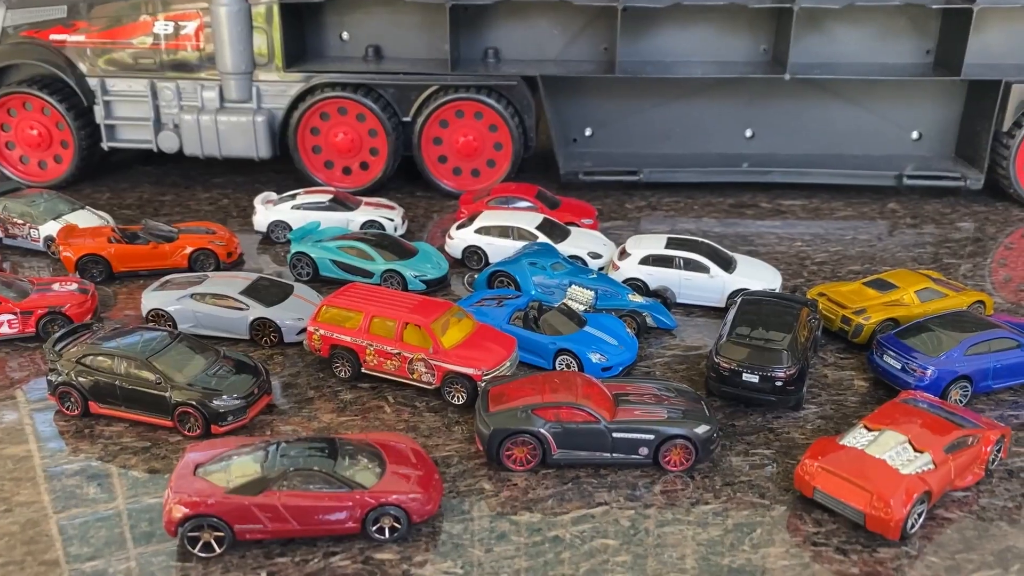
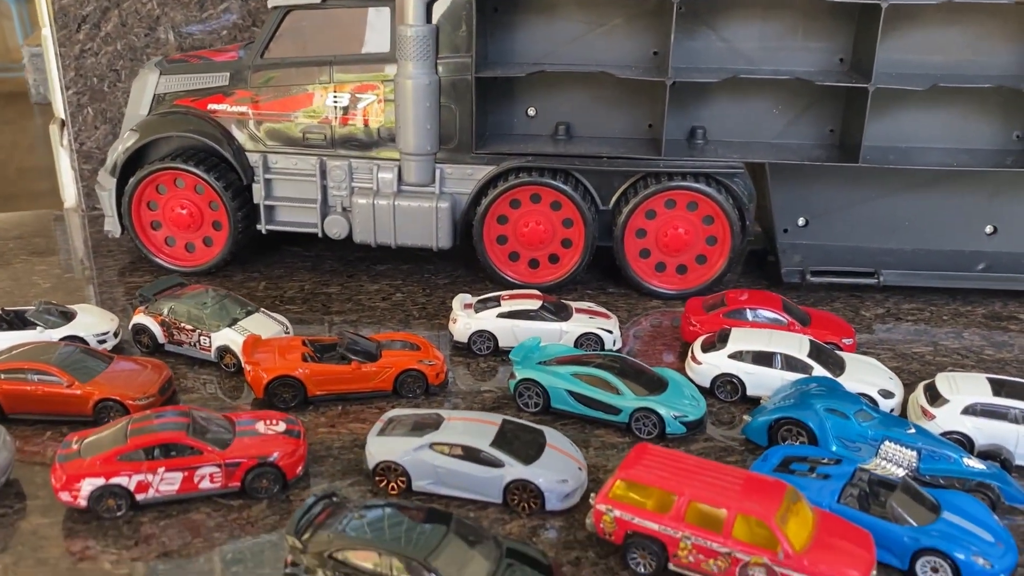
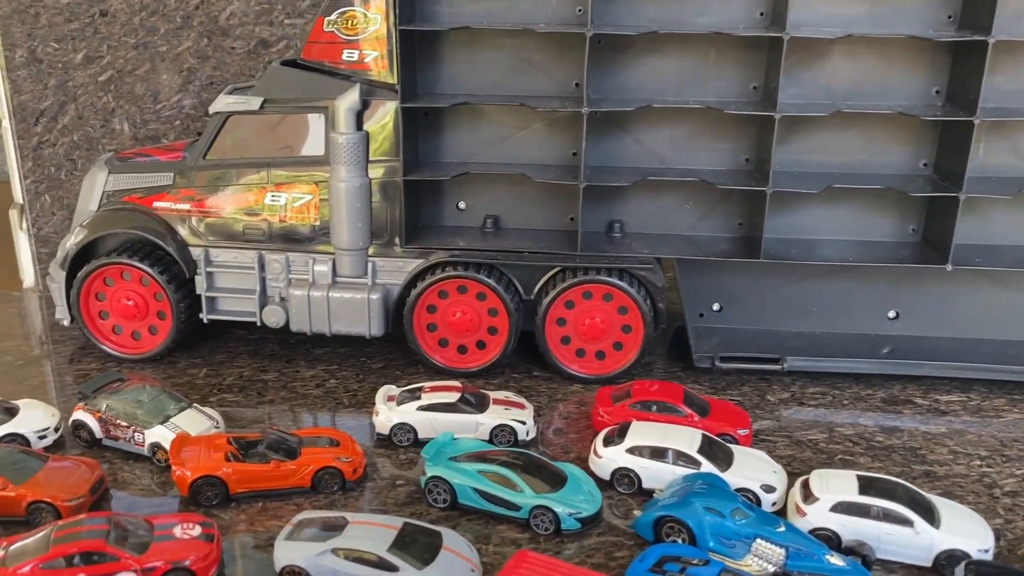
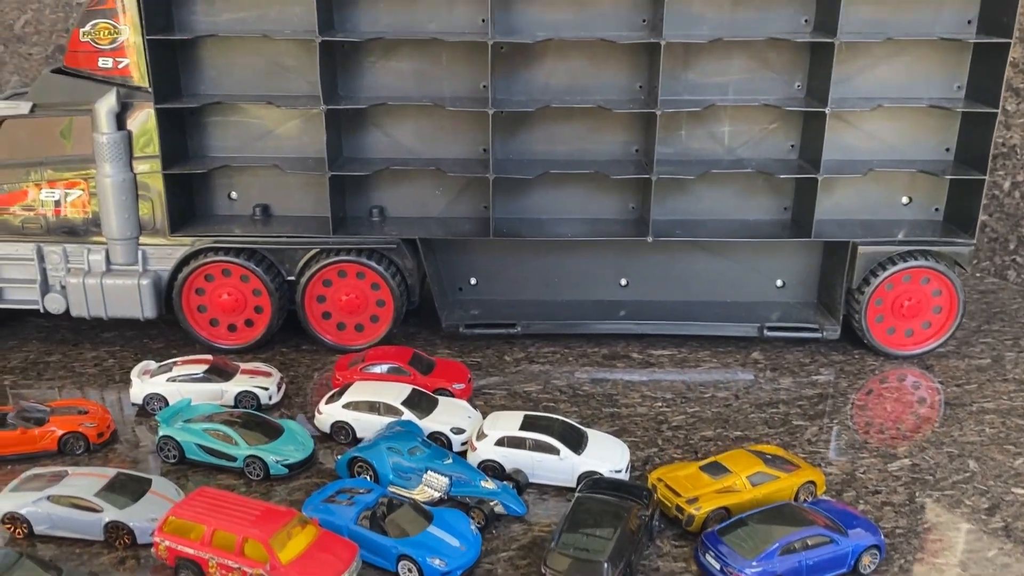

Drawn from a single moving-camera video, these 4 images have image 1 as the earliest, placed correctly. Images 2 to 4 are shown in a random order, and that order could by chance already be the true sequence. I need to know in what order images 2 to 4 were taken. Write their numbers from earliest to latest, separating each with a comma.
4, 3, 2
